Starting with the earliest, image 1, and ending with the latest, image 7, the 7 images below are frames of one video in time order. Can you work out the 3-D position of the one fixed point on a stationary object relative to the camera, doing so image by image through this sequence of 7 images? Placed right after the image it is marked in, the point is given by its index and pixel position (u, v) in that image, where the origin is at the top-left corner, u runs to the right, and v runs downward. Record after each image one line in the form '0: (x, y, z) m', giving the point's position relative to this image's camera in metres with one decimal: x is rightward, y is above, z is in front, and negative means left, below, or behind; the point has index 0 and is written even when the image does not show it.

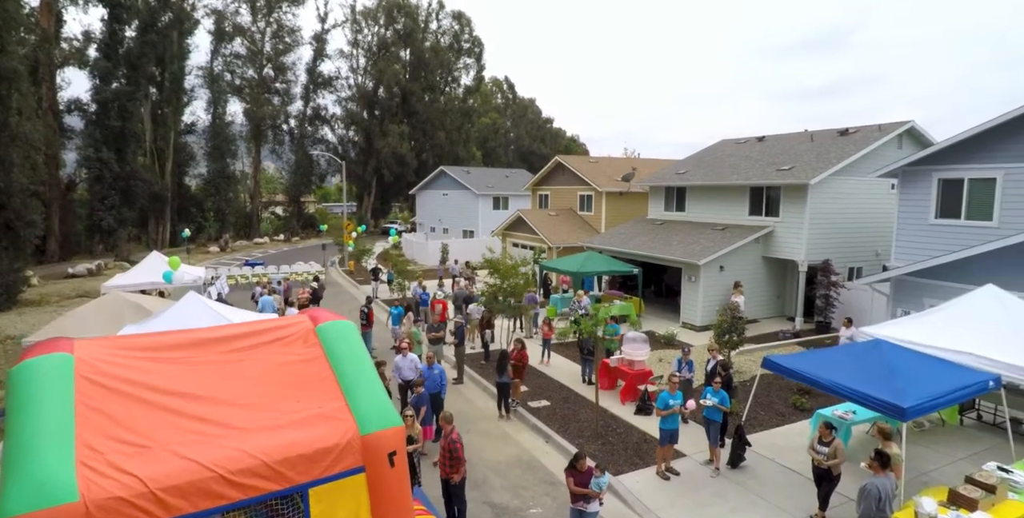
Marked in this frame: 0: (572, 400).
0: (+1.3, -2.9, +11.6) m
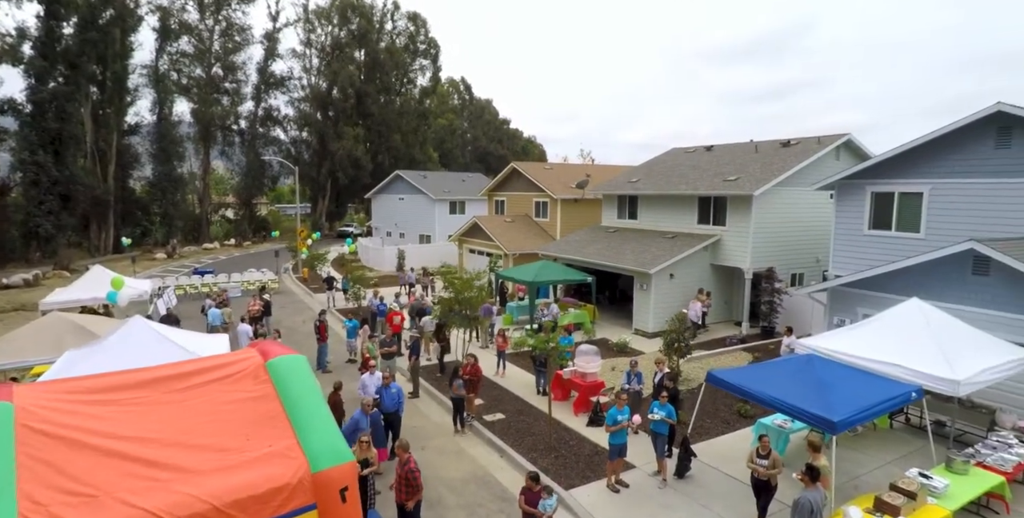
0: (+0.3, -3.2, +11.8) m
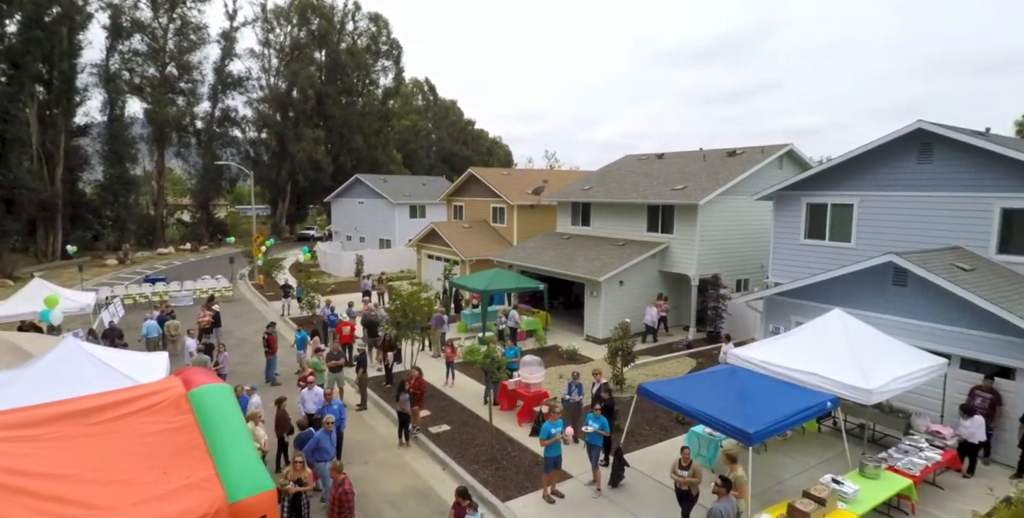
0: (-0.8, -3.4, +11.9) m
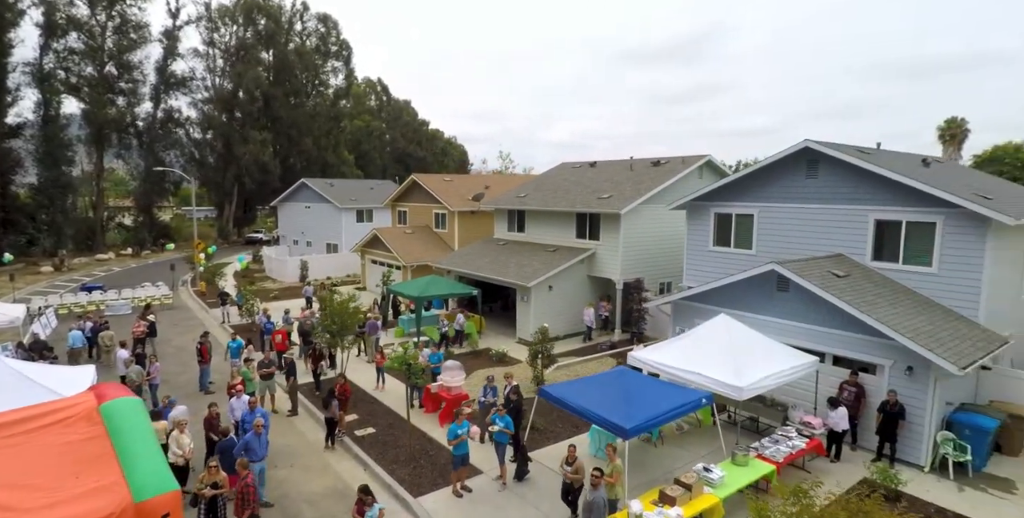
0: (-2.6, -3.7, +12.6) m
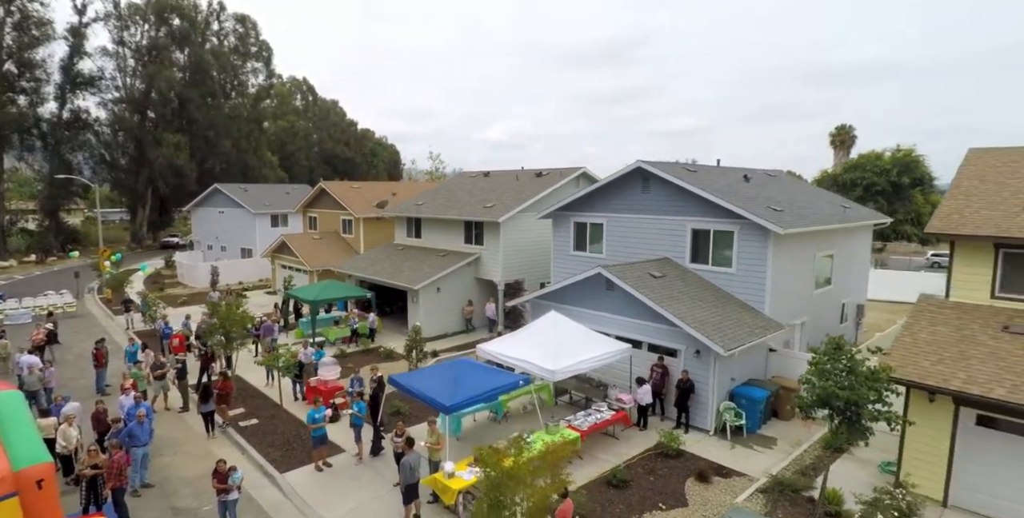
0: (-5.9, -4.0, +14.2) m
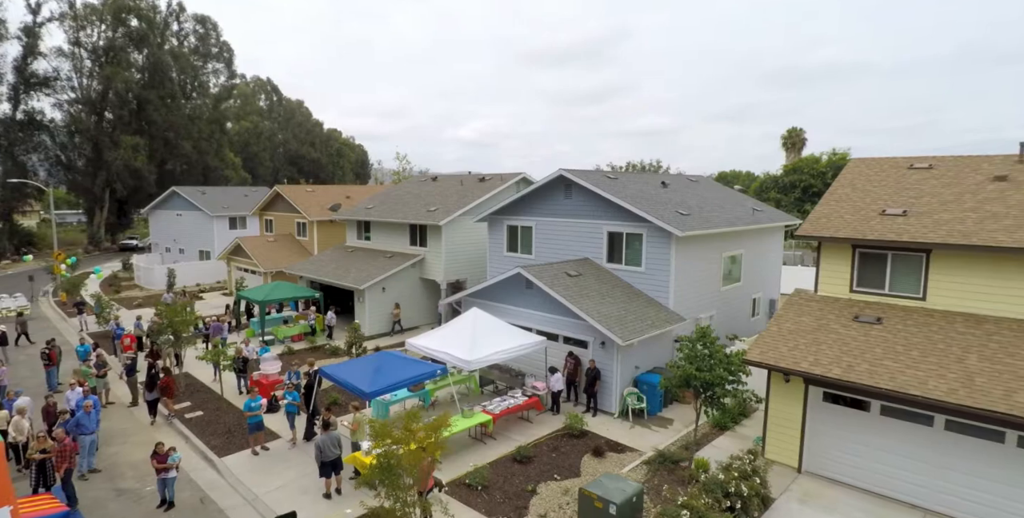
0: (-7.9, -4.1, +15.3) m
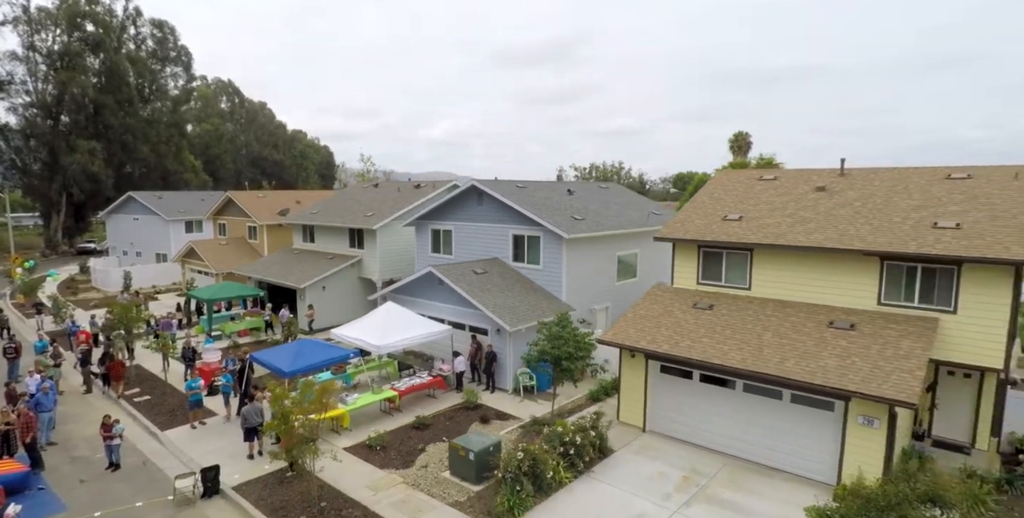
0: (-10.7, -4.2, +17.5) m
